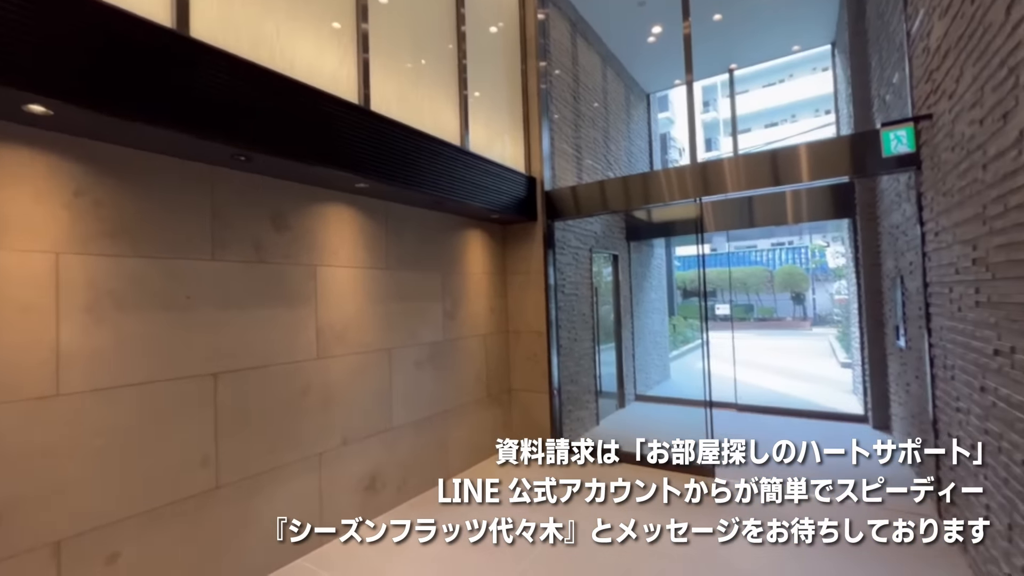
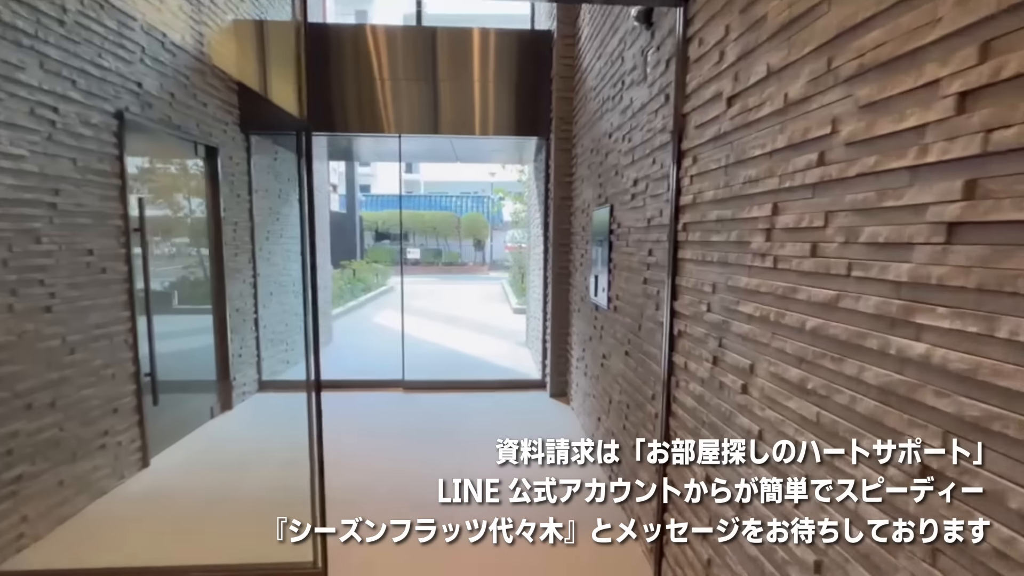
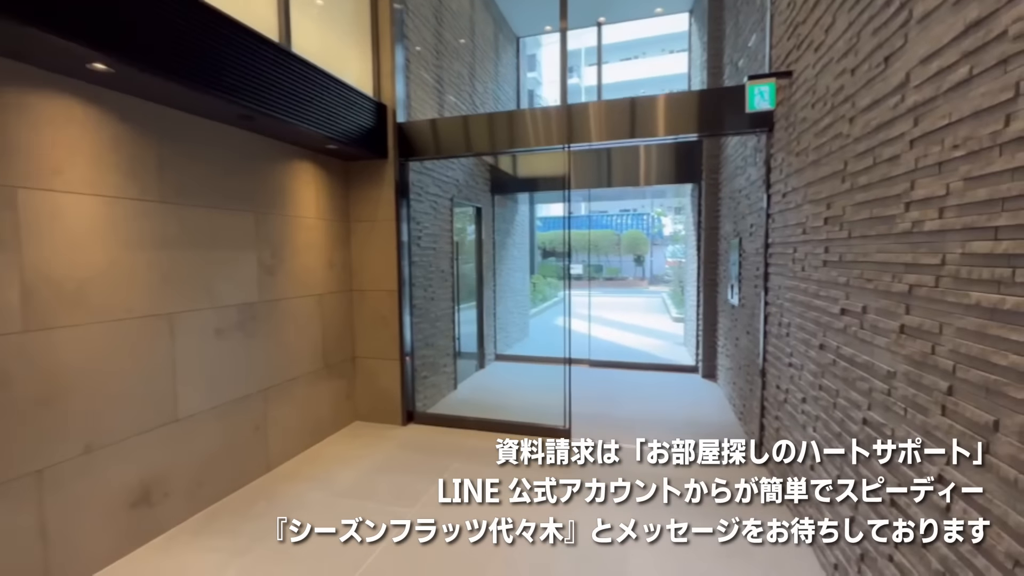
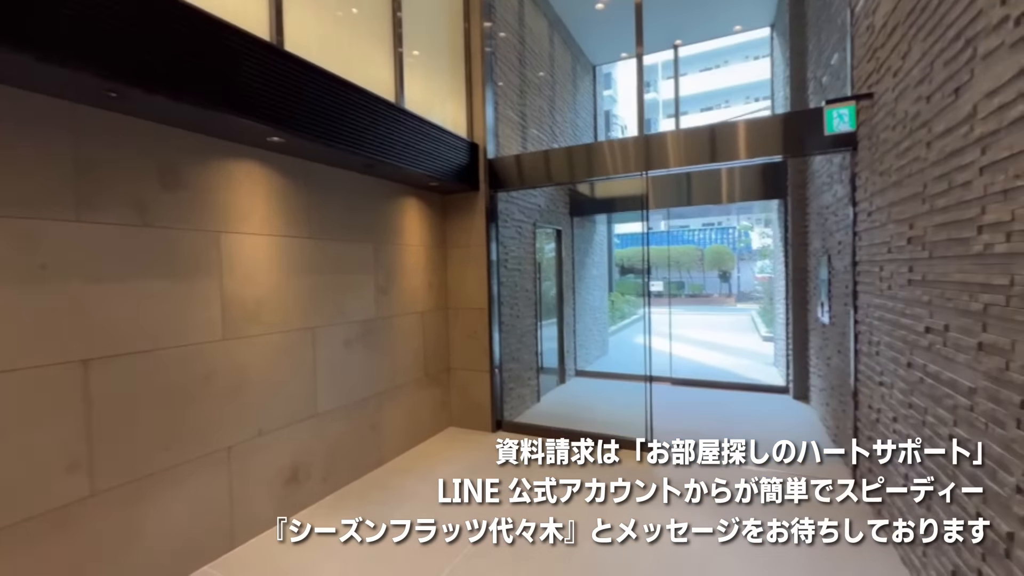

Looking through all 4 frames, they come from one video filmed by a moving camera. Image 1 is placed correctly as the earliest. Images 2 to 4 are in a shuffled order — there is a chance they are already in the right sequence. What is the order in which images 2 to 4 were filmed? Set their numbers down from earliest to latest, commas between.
4, 3, 2
